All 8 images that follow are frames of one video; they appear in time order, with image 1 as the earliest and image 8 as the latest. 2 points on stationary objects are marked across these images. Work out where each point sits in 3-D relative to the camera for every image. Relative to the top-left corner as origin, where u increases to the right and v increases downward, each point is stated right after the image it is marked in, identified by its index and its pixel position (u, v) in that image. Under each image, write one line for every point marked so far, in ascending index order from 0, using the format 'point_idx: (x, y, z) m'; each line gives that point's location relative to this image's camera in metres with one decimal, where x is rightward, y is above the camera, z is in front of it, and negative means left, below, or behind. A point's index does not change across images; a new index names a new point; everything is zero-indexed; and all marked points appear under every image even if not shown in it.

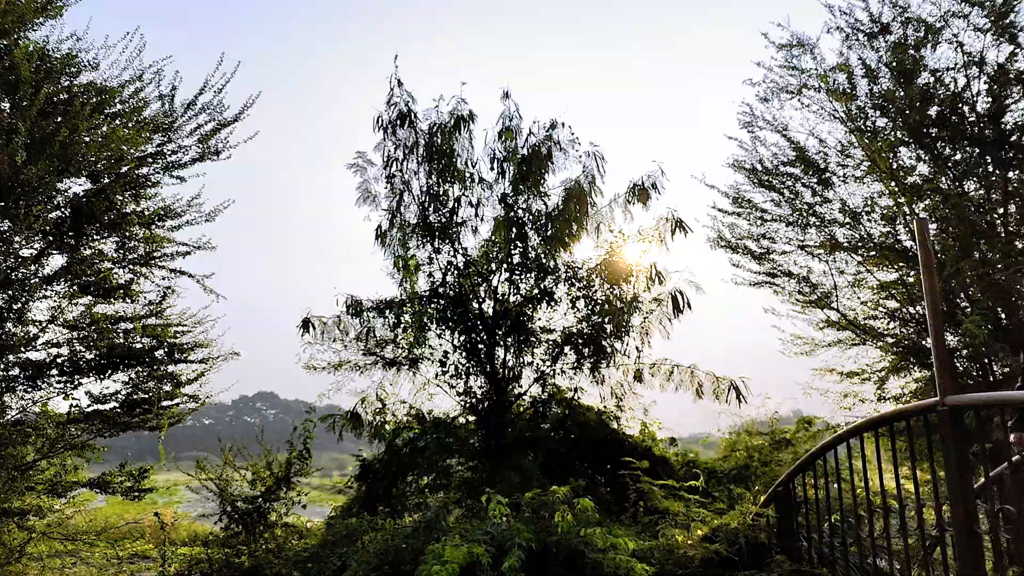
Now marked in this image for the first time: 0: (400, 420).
0: (-0.9, -1.1, +6.2) m
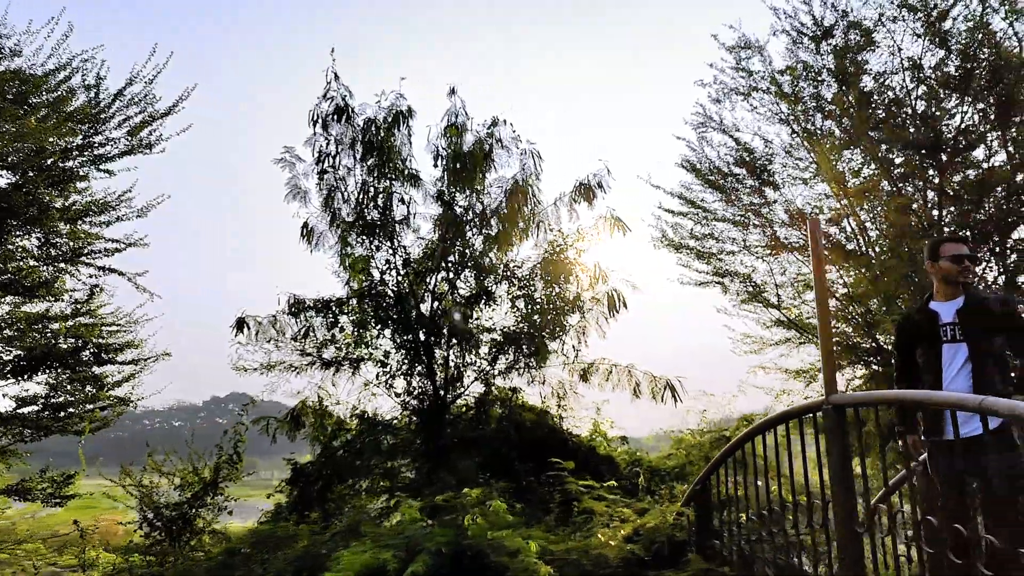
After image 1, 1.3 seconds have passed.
0: (-1.4, -1.1, +6.1) m
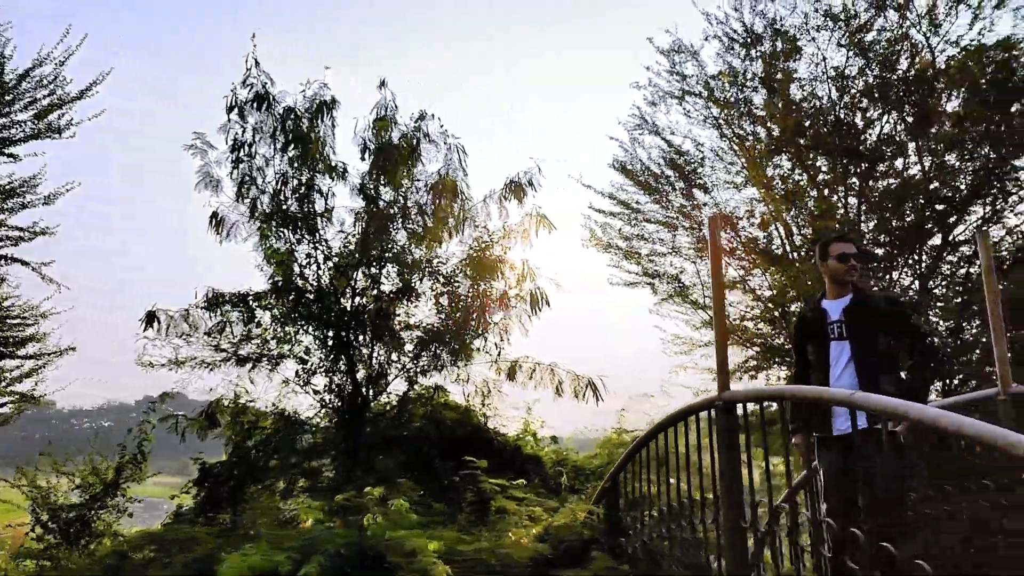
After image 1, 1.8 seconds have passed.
0: (-2.1, -1.1, +5.9) m
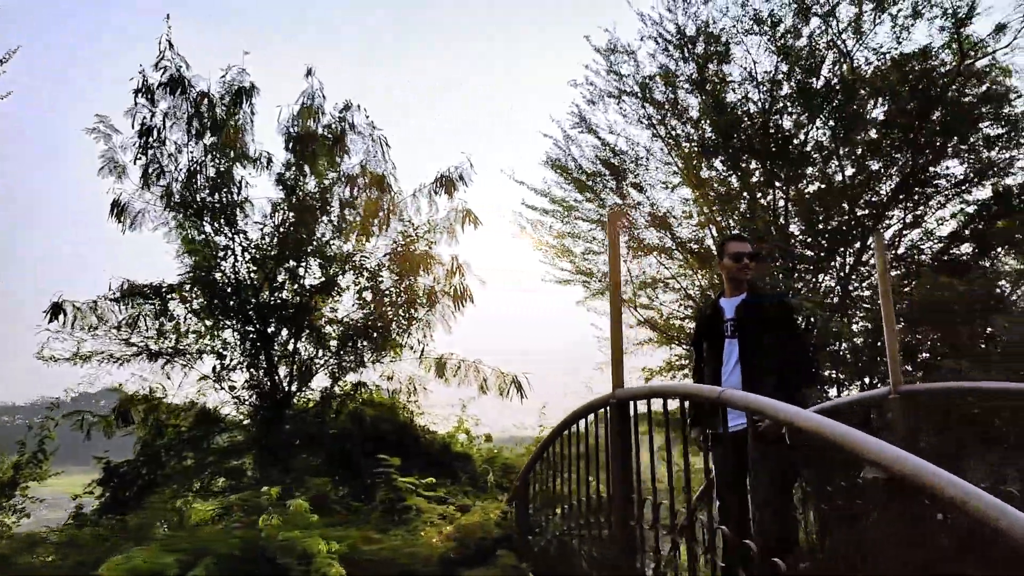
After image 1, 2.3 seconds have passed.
0: (-2.7, -1.0, +5.7) m
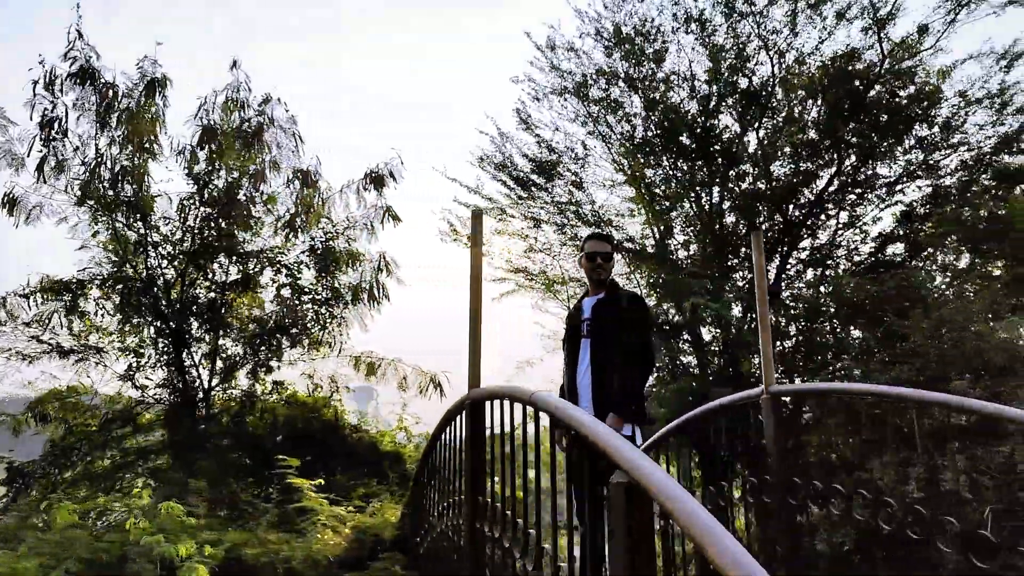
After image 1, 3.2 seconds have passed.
0: (-3.3, -1.0, +5.6) m
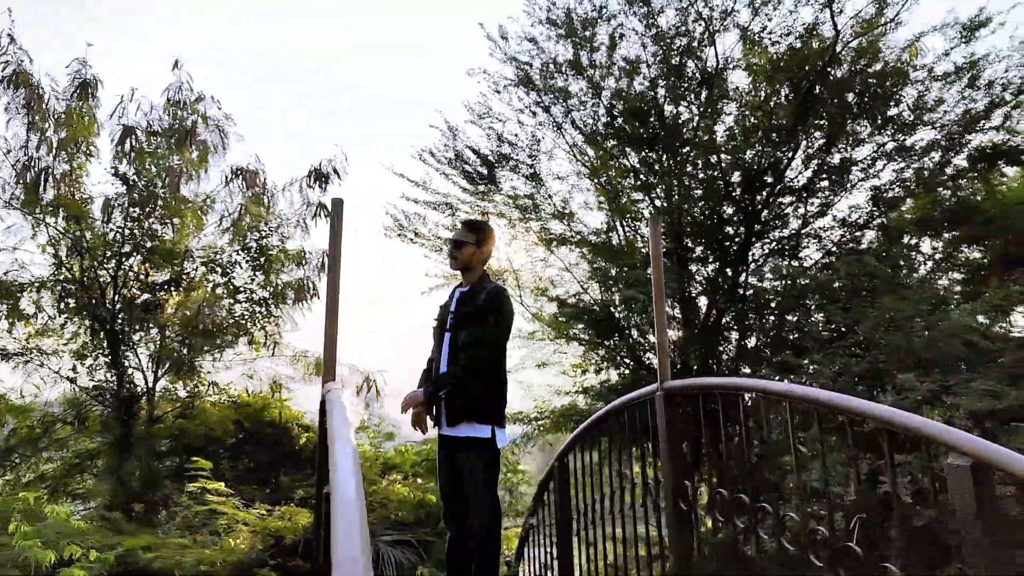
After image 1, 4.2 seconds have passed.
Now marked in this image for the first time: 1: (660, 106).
0: (-3.8, -1.0, +5.6) m
1: (+1.4, +1.7, +7.1) m
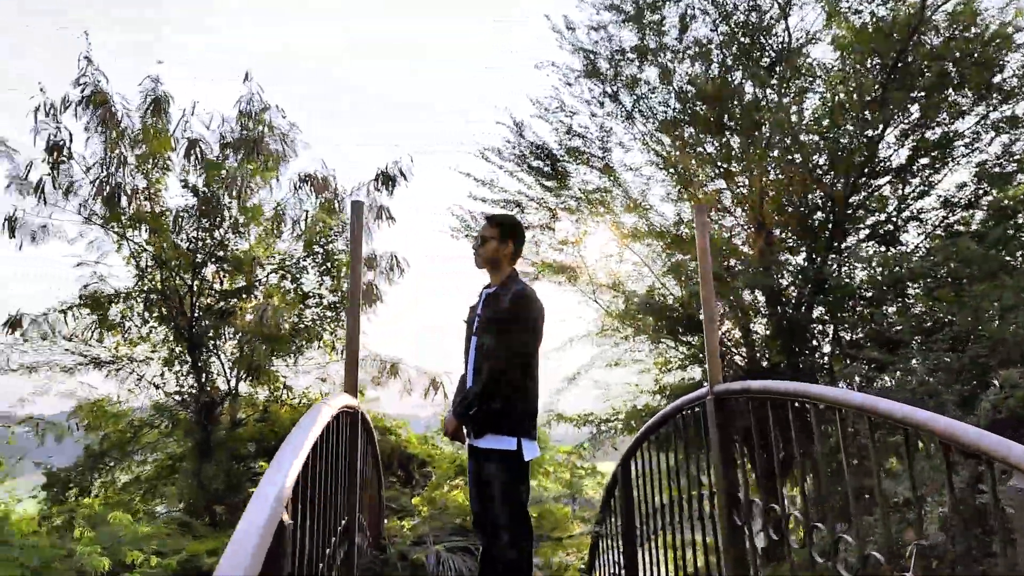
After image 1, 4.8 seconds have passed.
0: (-3.3, -1.1, +5.9) m
1: (+2.0, +1.8, +6.7) m
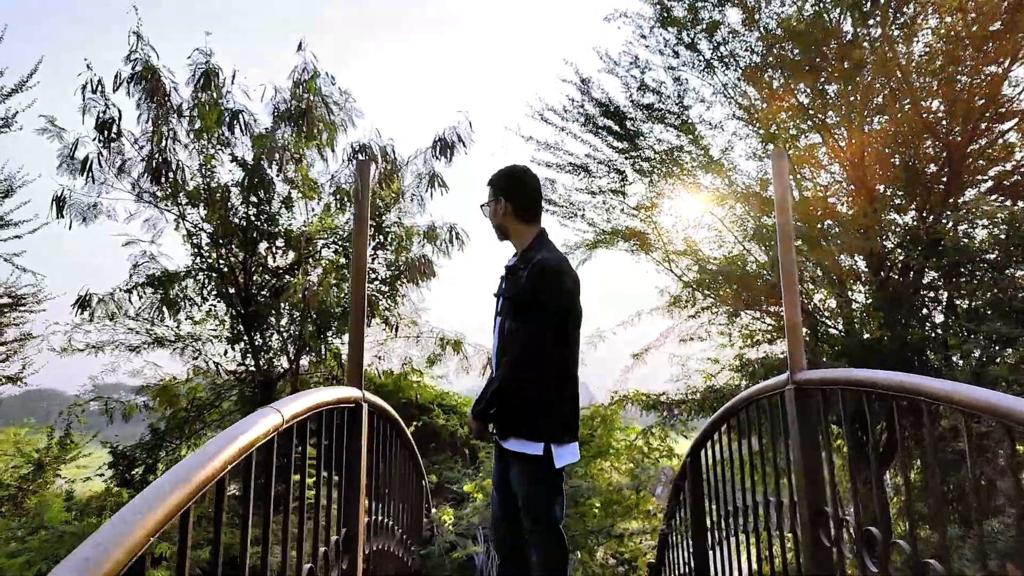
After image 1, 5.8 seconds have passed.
0: (-2.7, -0.9, +5.9) m
1: (+2.5, +2.1, +5.9) m
